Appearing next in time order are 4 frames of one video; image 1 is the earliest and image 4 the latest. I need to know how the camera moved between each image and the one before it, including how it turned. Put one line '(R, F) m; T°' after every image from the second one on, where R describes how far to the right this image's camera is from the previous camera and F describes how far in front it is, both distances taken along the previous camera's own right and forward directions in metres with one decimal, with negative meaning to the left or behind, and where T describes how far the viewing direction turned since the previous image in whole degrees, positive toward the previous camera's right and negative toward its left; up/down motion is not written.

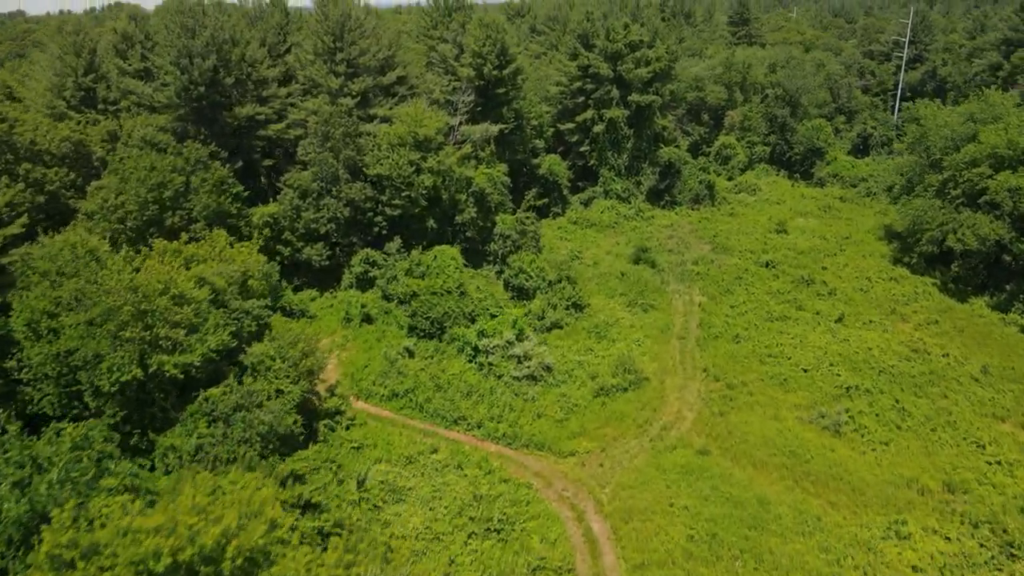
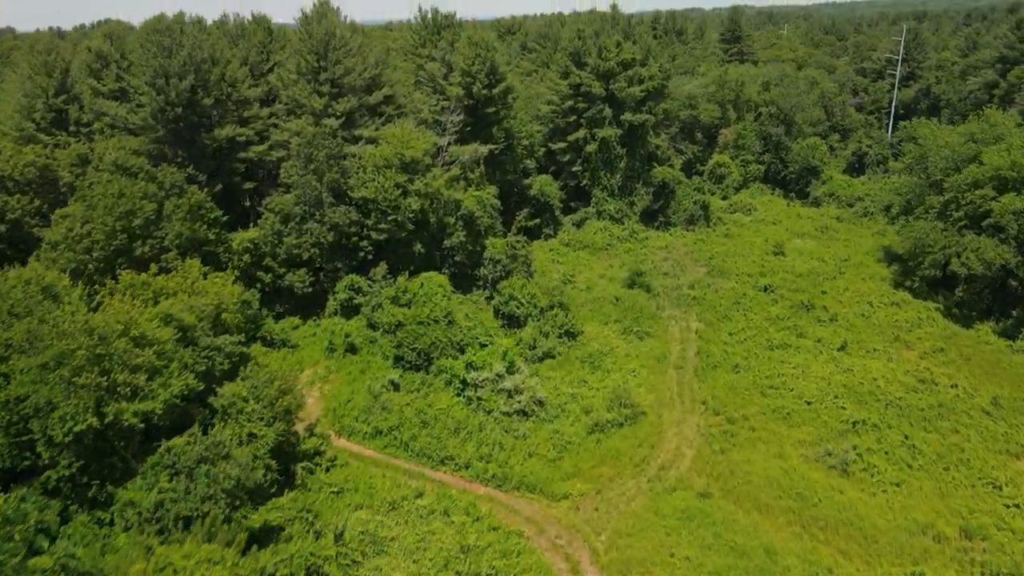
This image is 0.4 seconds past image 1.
(+0.1, +2.1) m; +1°
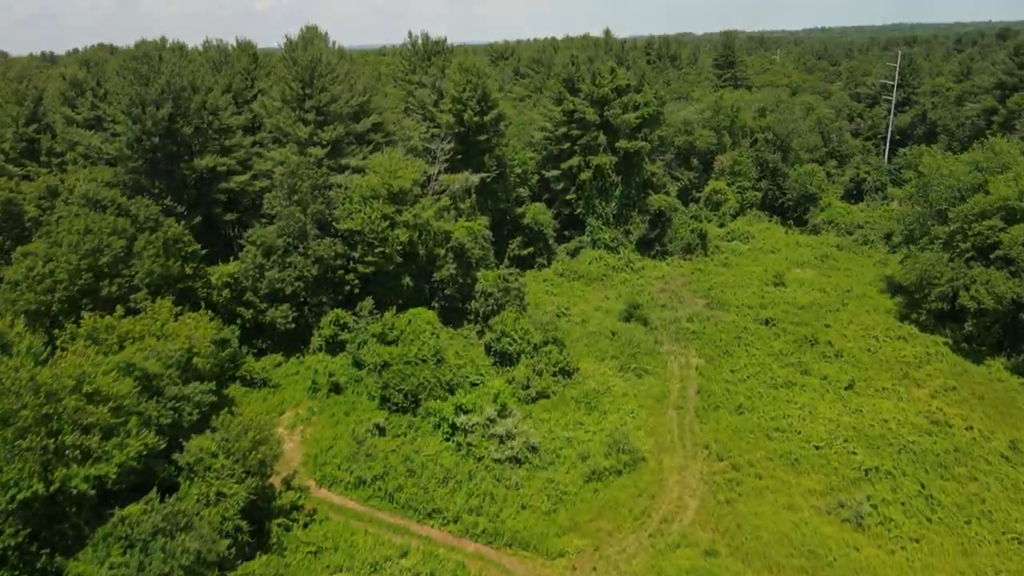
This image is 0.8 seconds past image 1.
(+0.1, +2.3) m; 0°
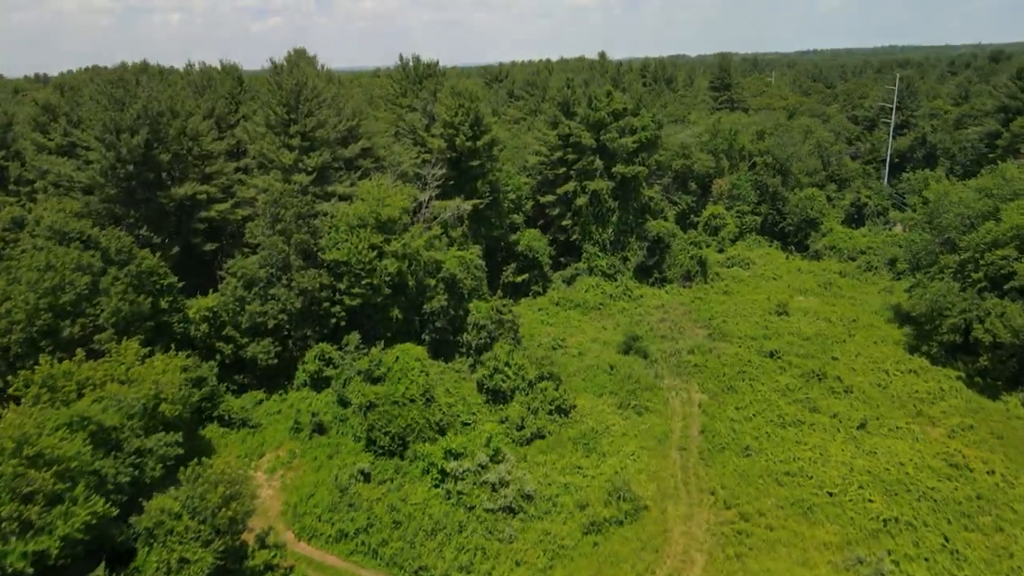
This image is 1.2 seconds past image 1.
(+0.1, +2.5) m; 0°
